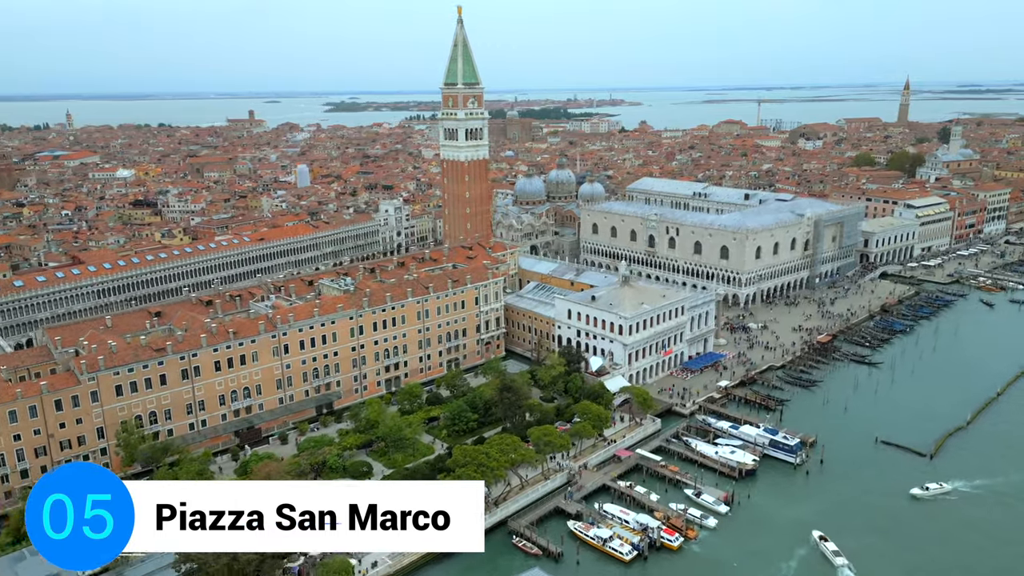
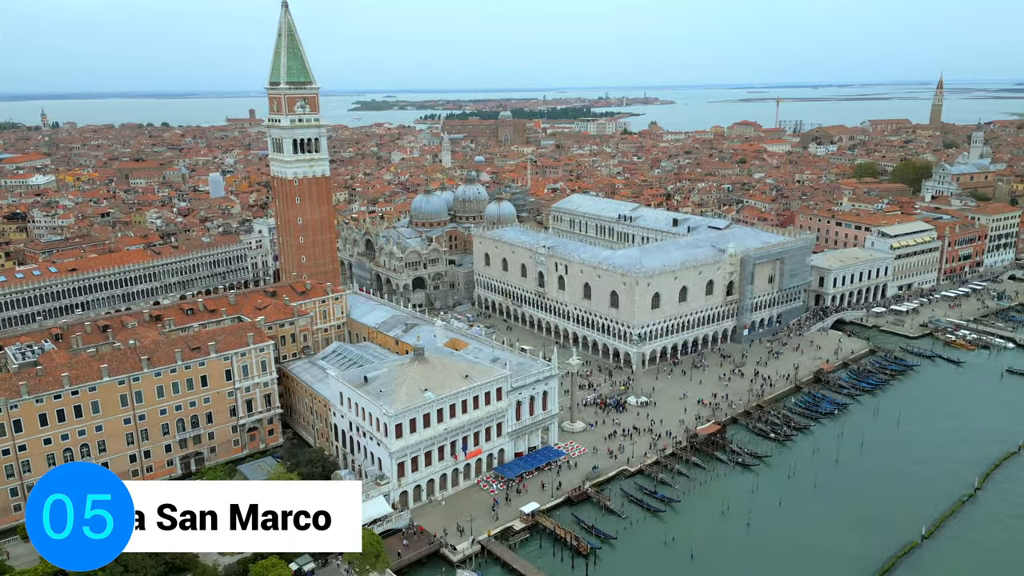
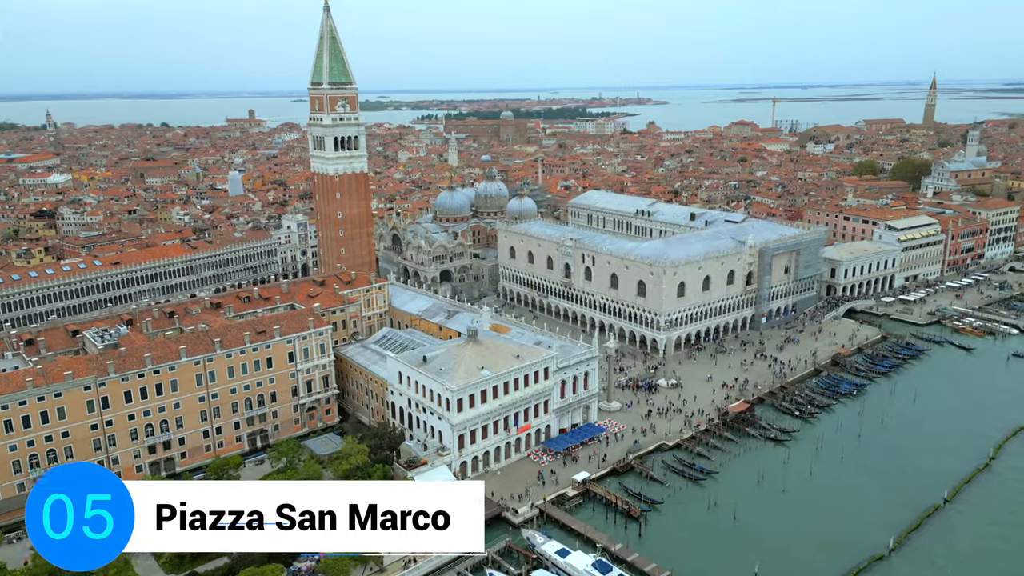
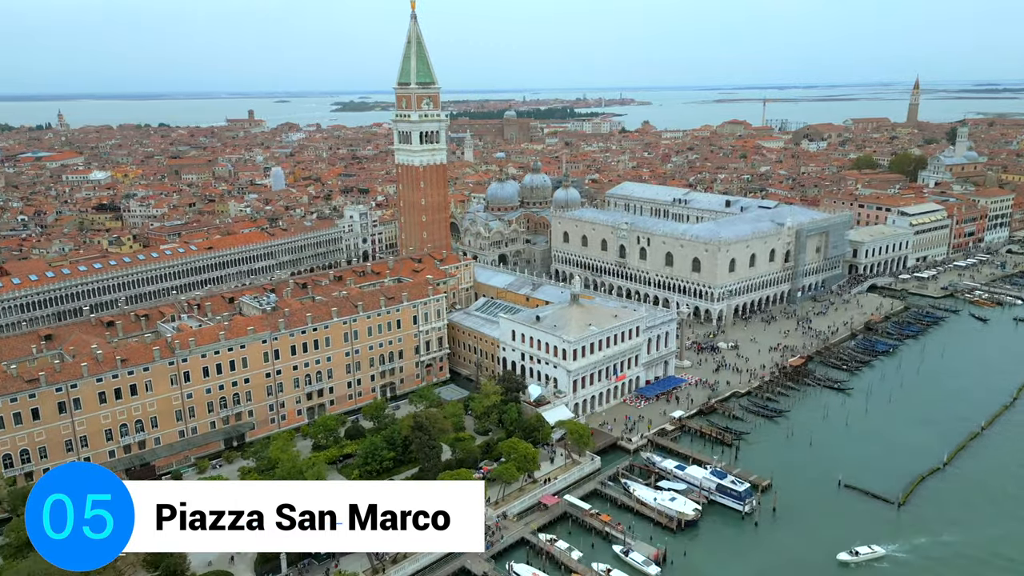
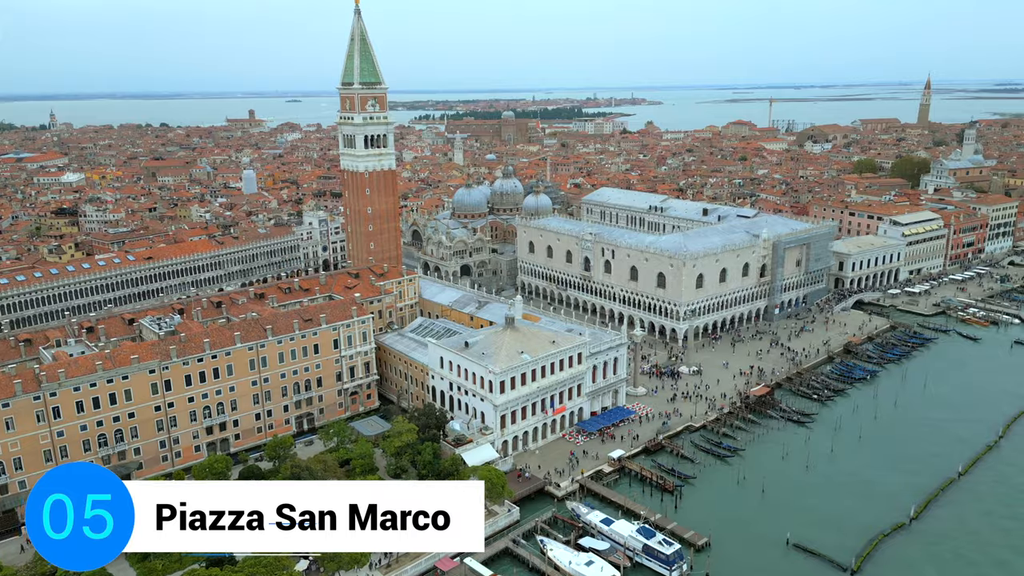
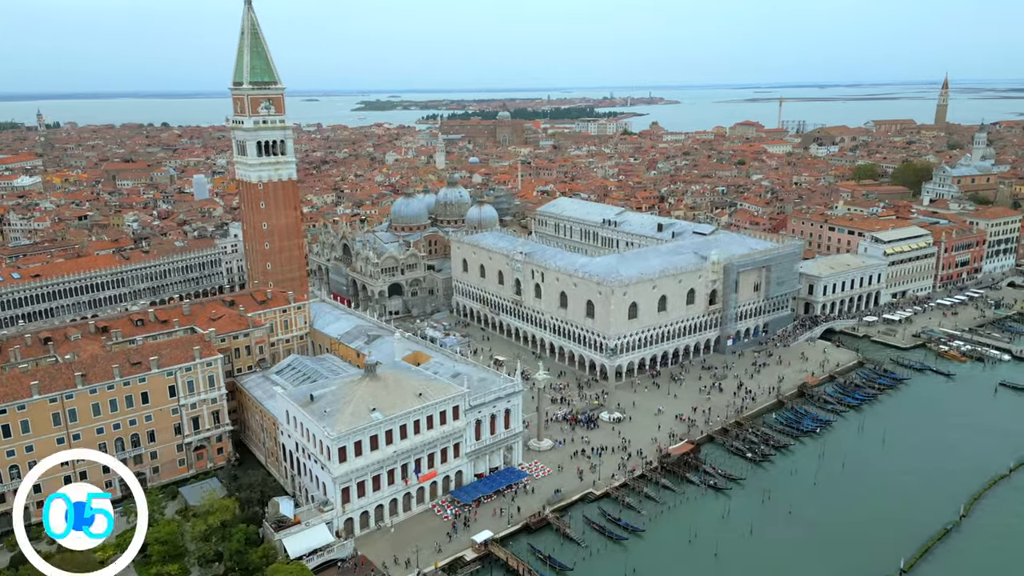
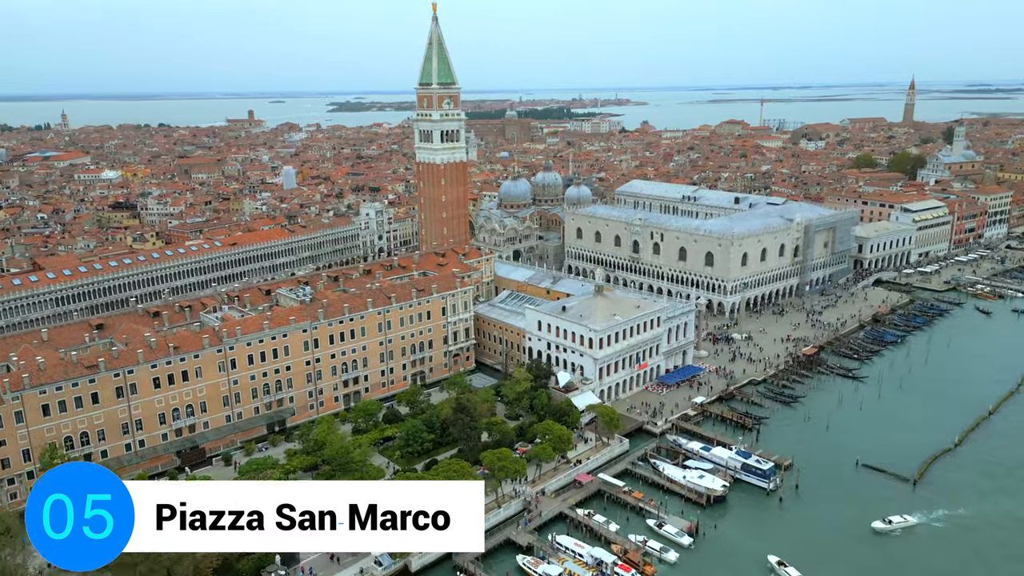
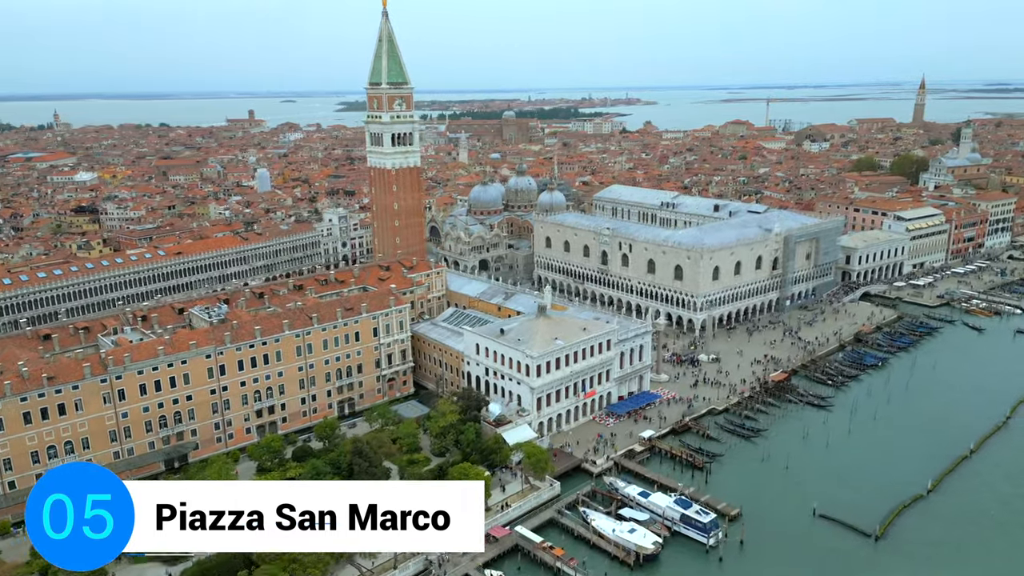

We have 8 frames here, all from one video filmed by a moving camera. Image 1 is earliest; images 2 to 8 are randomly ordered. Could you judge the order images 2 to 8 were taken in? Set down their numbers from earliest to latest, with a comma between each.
7, 4, 8, 5, 3, 2, 6
